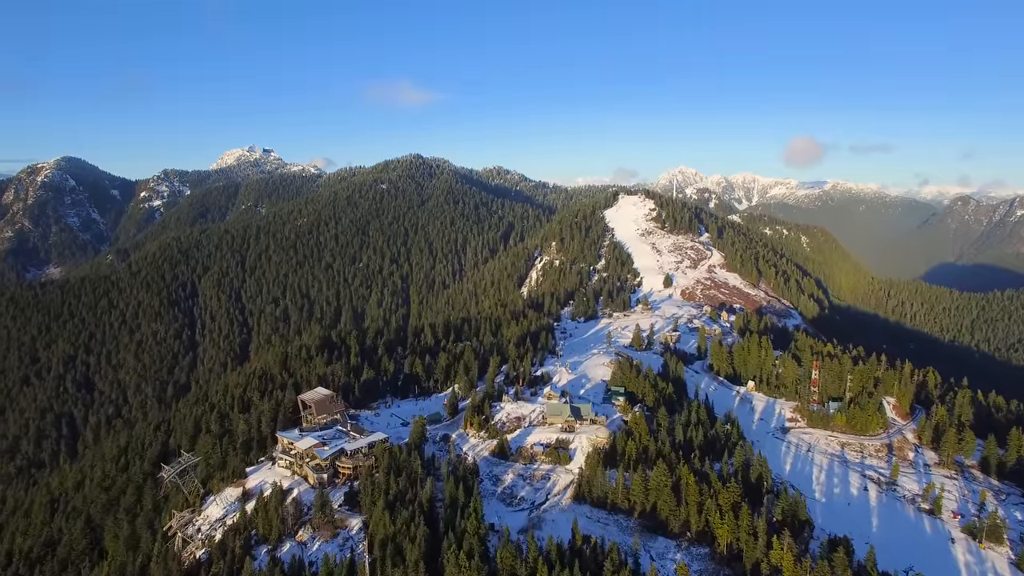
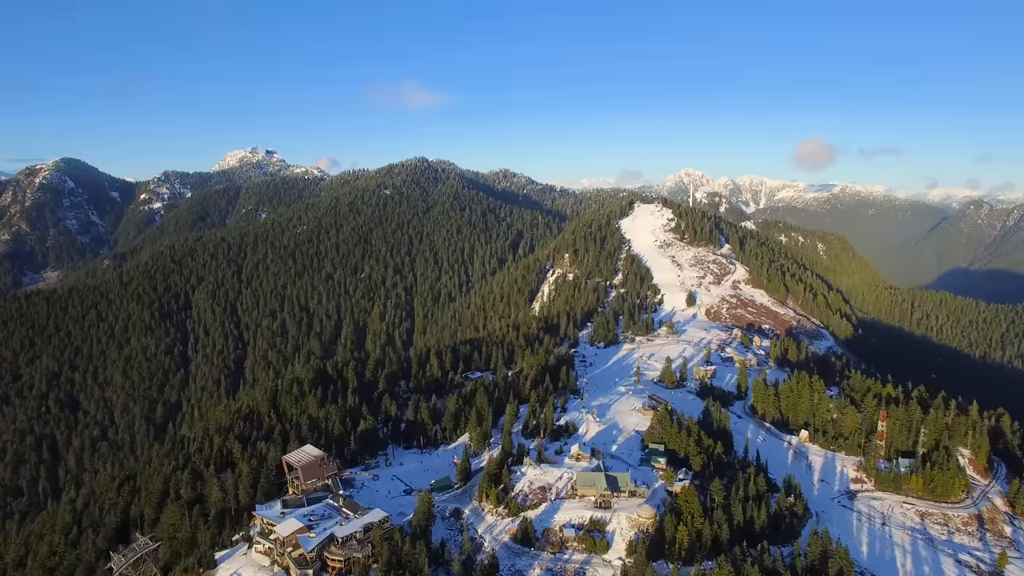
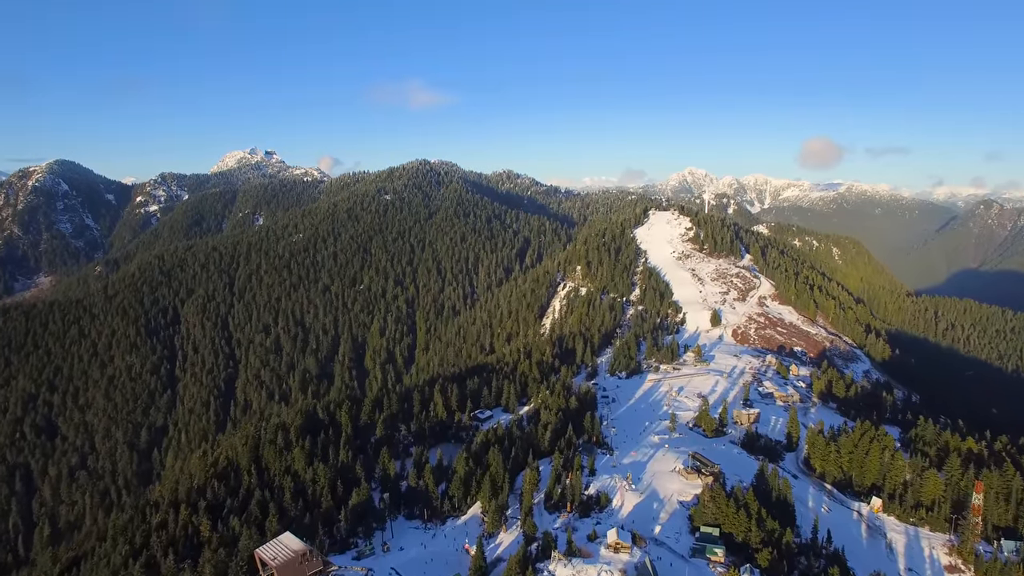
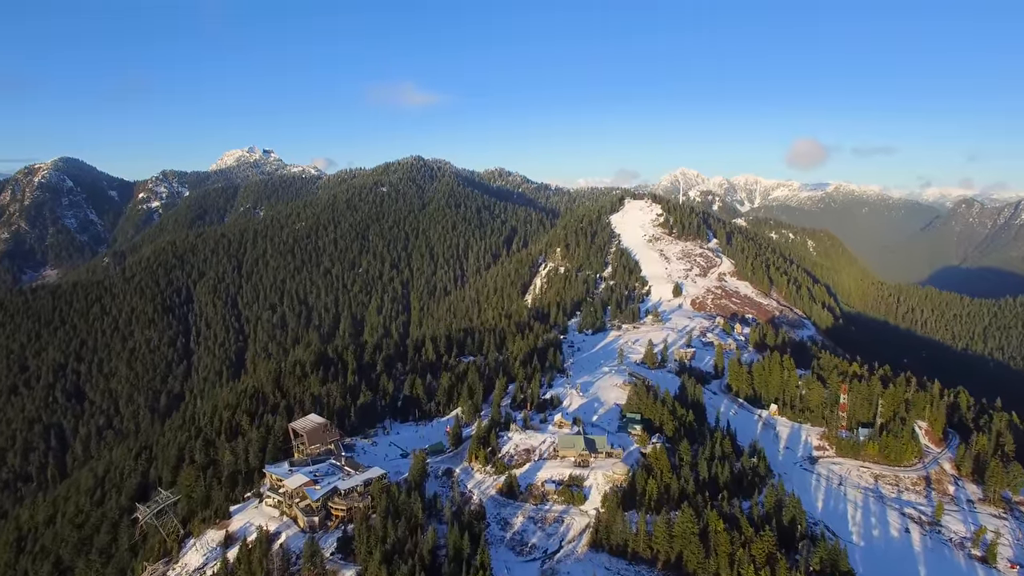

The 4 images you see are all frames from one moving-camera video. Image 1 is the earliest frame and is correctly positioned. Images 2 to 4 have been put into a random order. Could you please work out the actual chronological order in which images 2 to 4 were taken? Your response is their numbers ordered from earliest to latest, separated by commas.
4, 2, 3
